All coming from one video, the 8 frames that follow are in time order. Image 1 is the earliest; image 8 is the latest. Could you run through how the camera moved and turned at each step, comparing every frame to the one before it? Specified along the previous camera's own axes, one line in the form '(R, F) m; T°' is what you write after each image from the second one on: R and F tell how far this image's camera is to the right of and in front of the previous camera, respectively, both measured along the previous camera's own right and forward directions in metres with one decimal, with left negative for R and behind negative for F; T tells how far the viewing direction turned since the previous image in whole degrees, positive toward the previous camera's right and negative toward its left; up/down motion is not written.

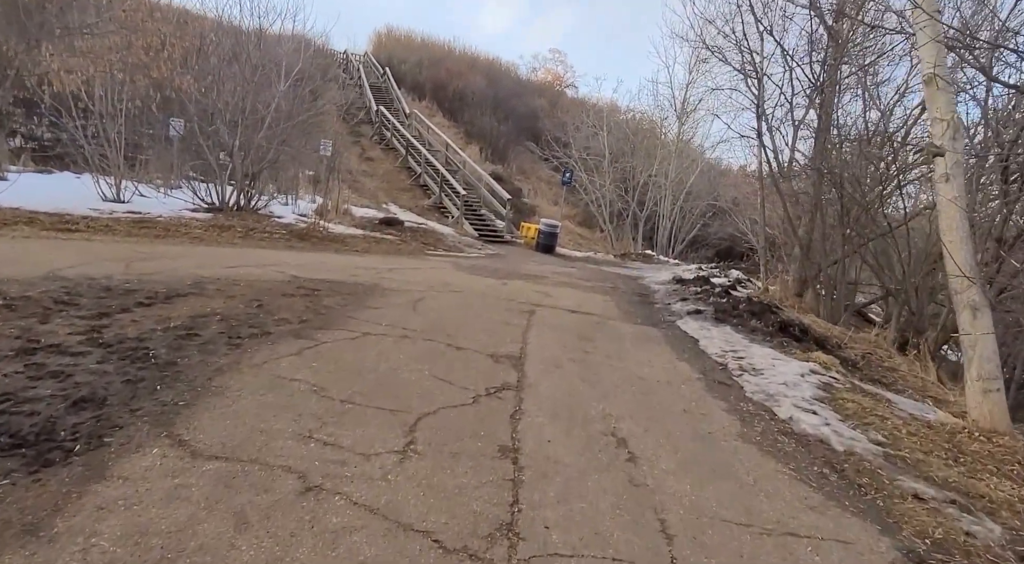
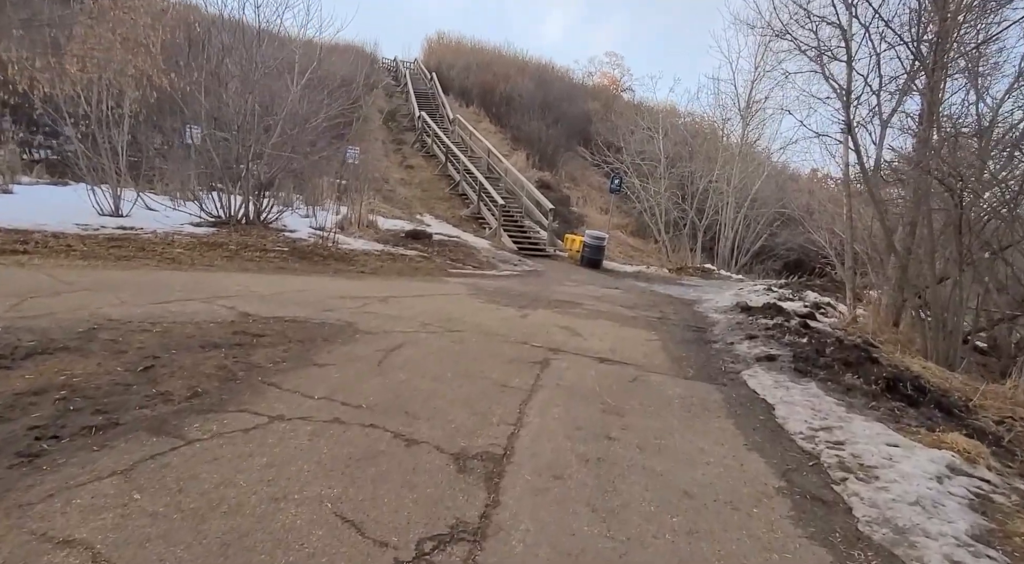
(+0.4, +1.6) m; -5°
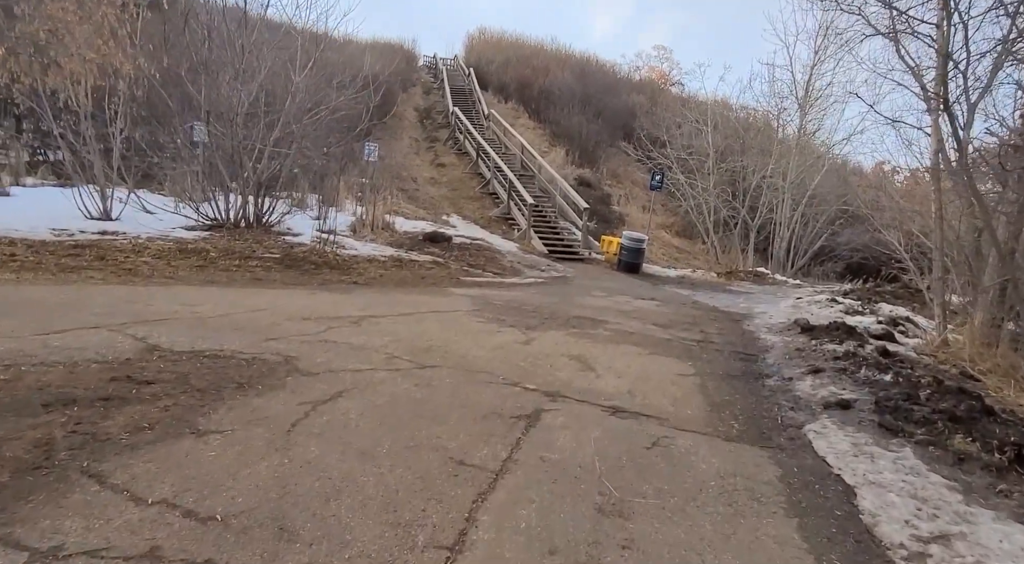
(+0.4, +1.3) m; -4°
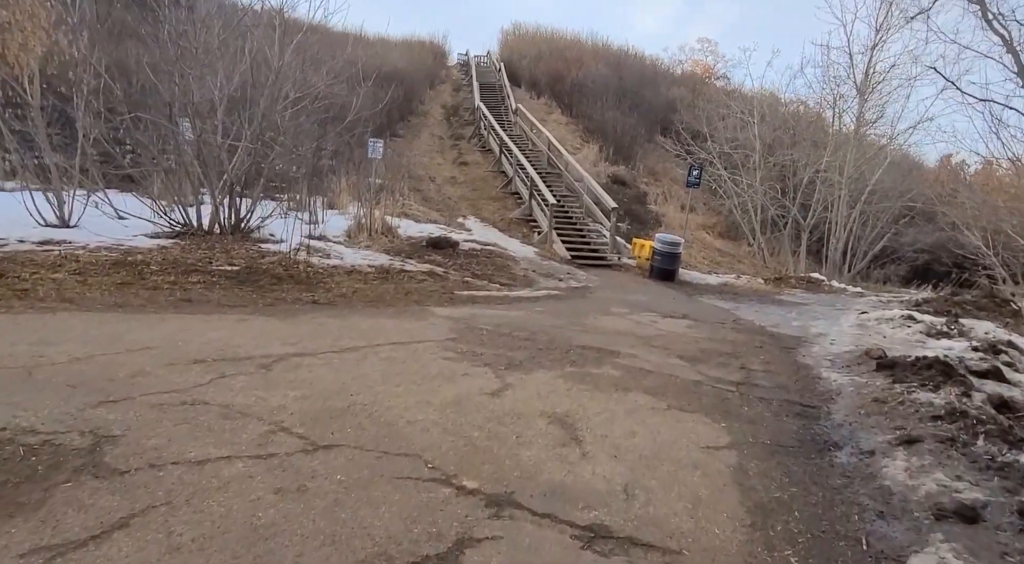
(+0.5, +1.5) m; -4°
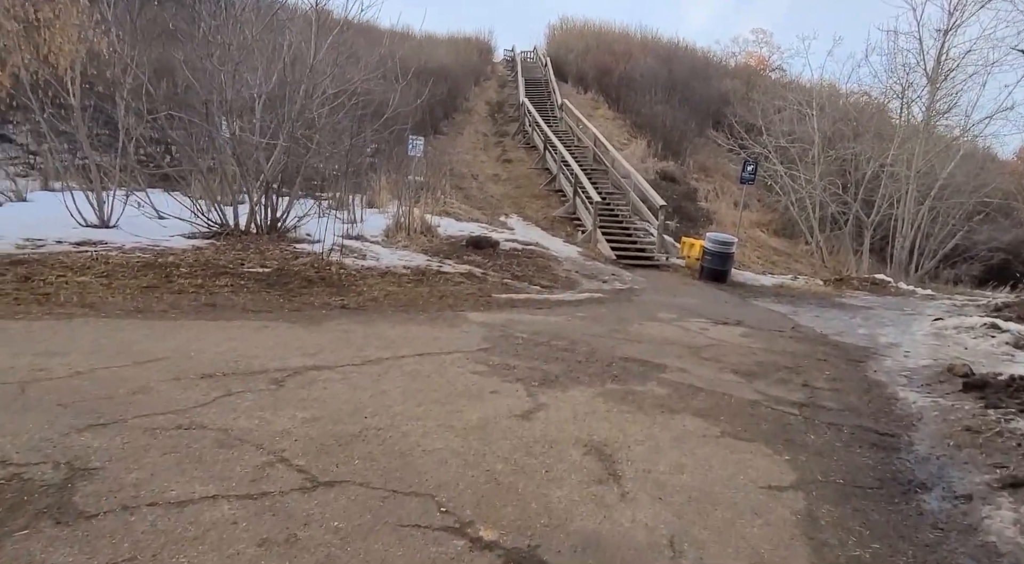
(+0.1, +0.4) m; -4°
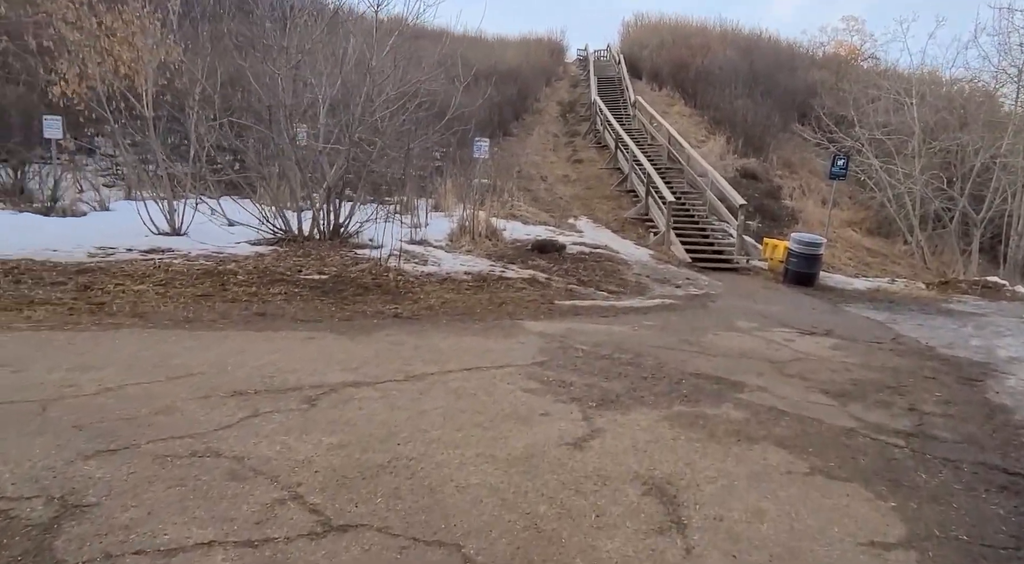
(+0.1, +0.4) m; -7°
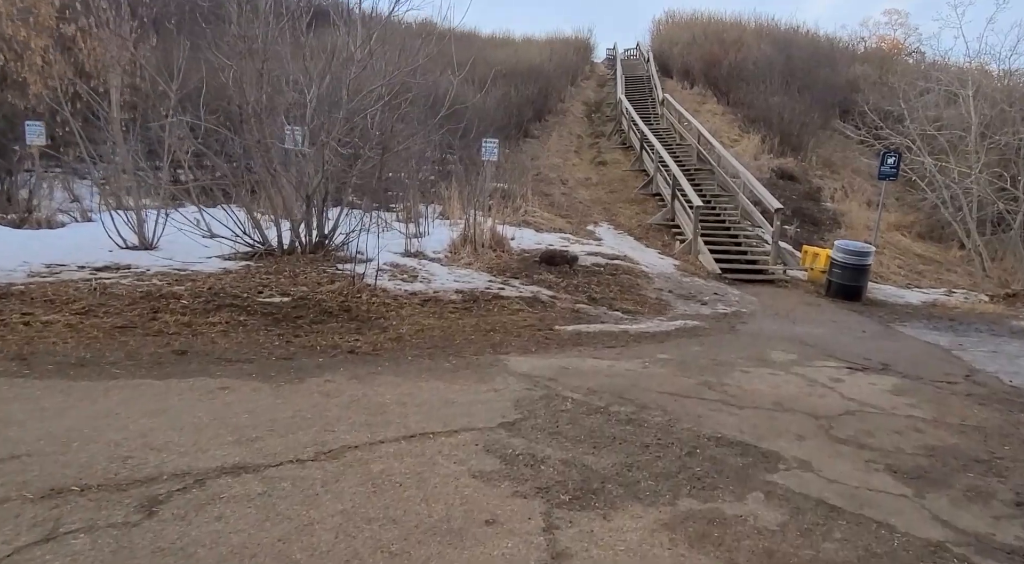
(+0.4, +1.1) m; -3°
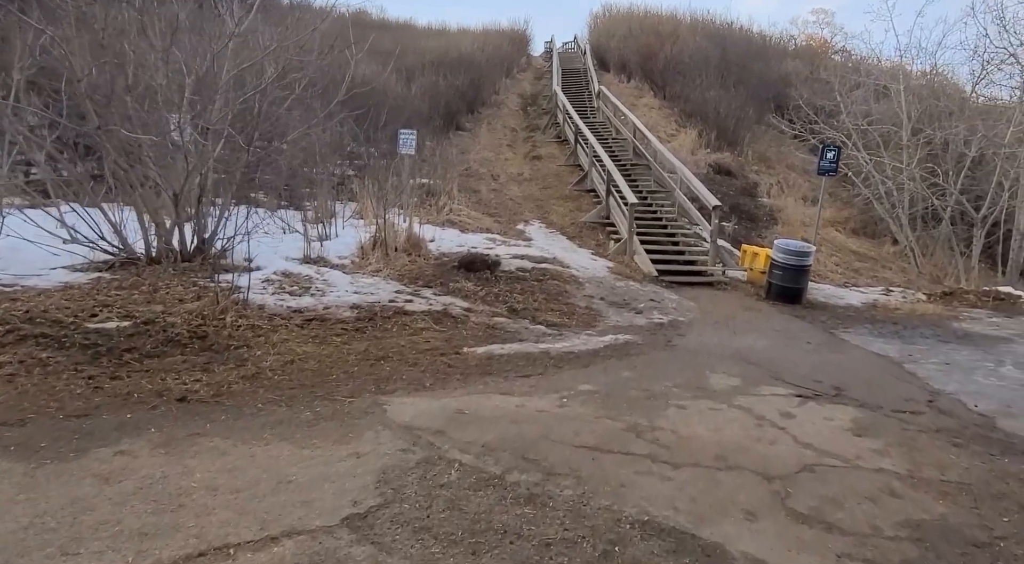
(+0.4, +1.0) m; +5°
